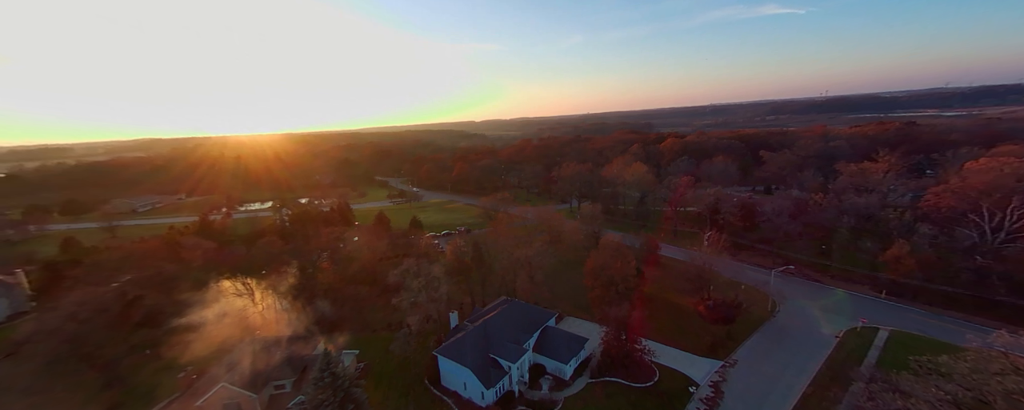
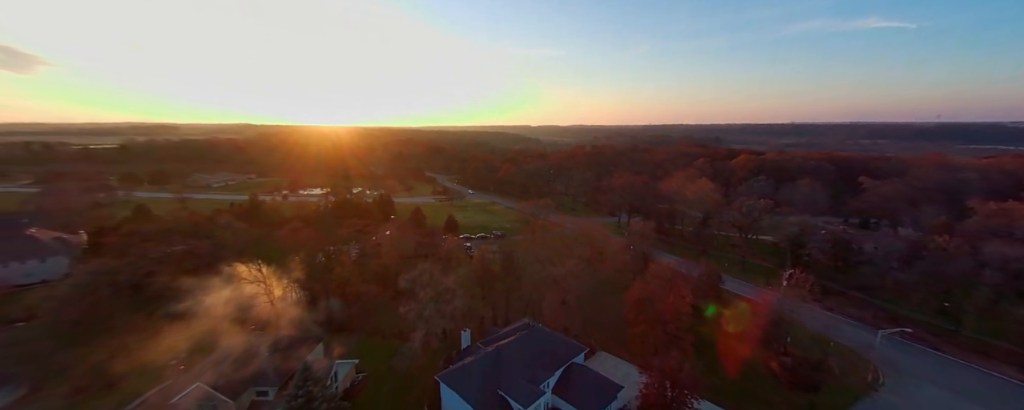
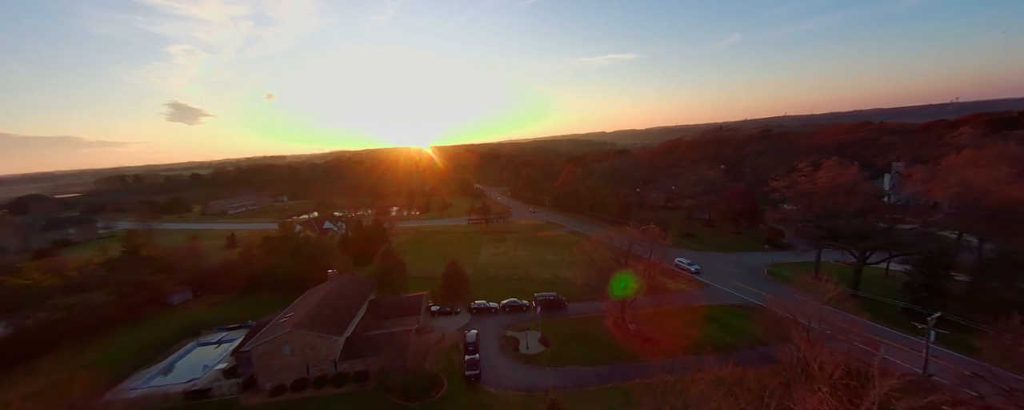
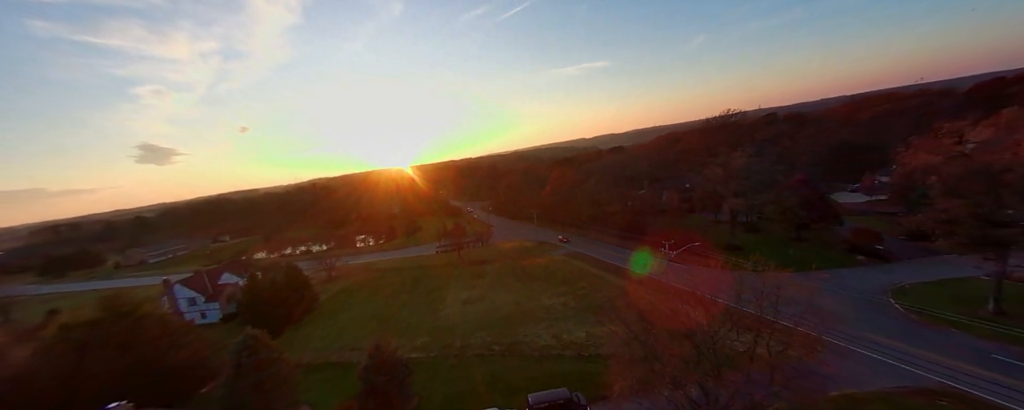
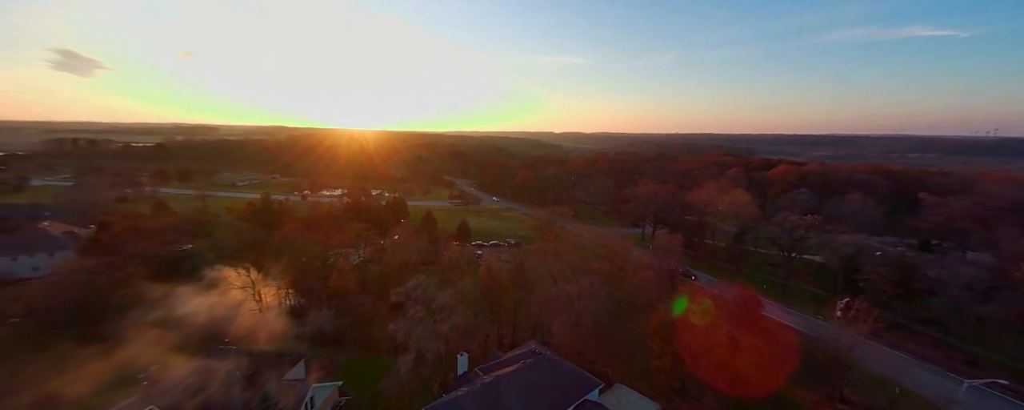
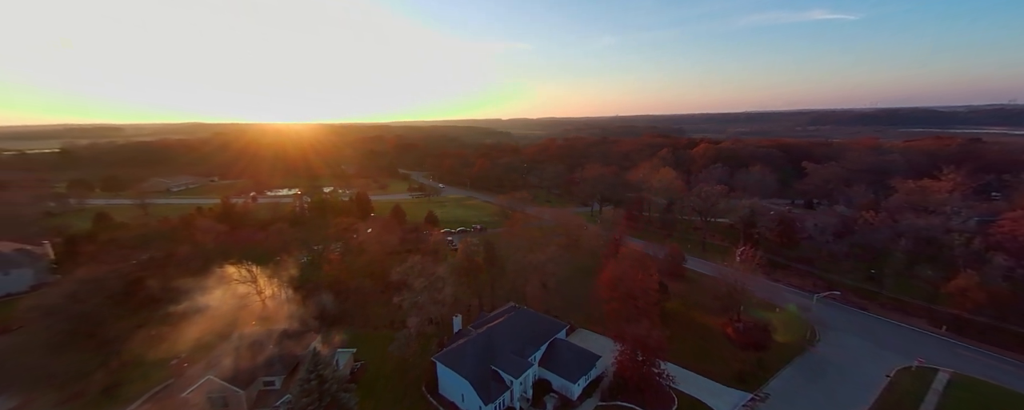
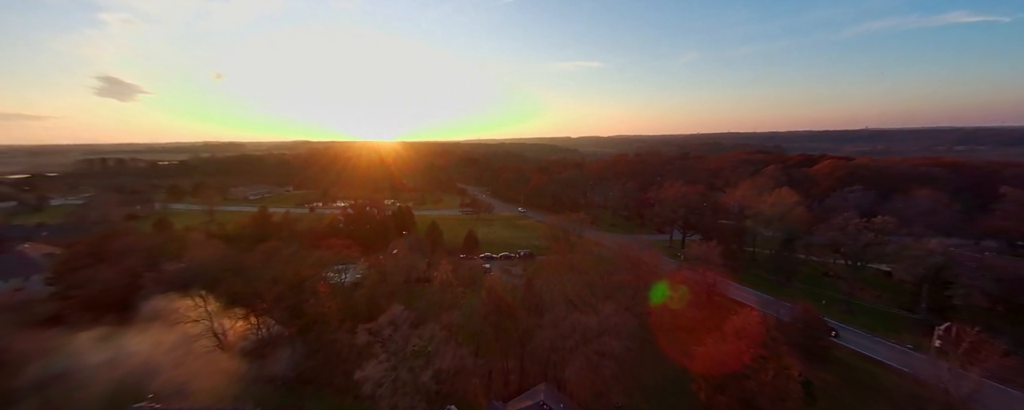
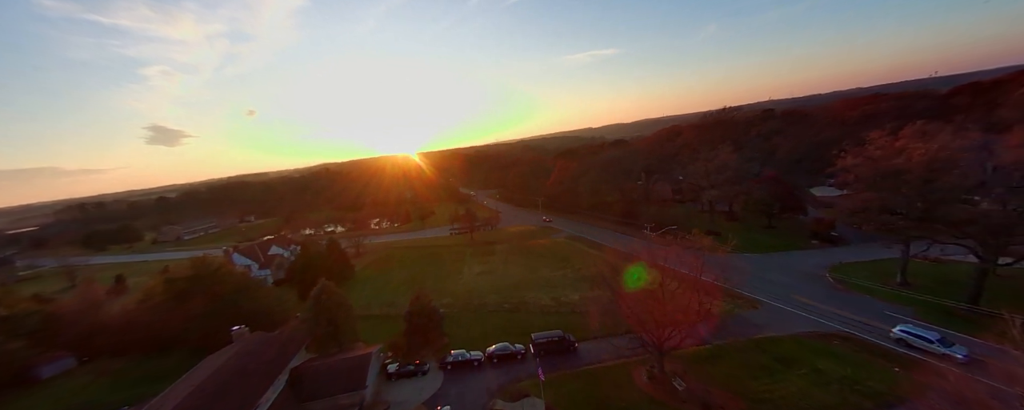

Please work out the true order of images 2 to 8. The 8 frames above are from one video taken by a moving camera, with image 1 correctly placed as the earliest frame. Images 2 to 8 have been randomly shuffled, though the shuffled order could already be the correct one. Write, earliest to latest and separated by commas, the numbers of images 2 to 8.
6, 2, 5, 7, 3, 8, 4
